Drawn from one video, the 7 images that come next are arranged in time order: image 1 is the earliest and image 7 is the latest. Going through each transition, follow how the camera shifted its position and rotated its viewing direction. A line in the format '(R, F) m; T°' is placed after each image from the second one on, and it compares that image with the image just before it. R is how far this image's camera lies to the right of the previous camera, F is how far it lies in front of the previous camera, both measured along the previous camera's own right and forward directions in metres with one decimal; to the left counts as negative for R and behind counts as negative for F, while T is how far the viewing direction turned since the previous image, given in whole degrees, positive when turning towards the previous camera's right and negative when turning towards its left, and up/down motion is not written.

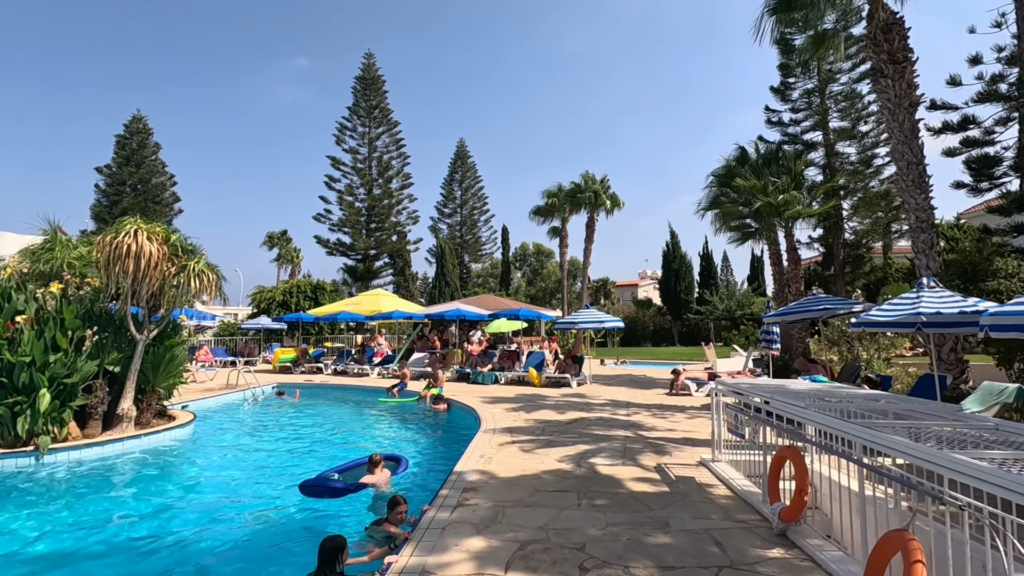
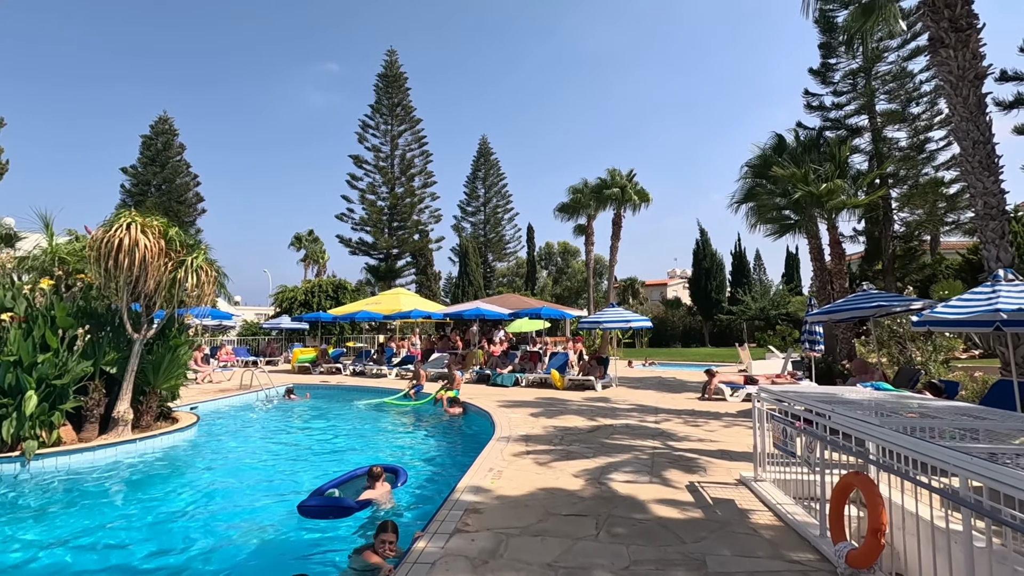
(+0.2, +0.6) m; -3°
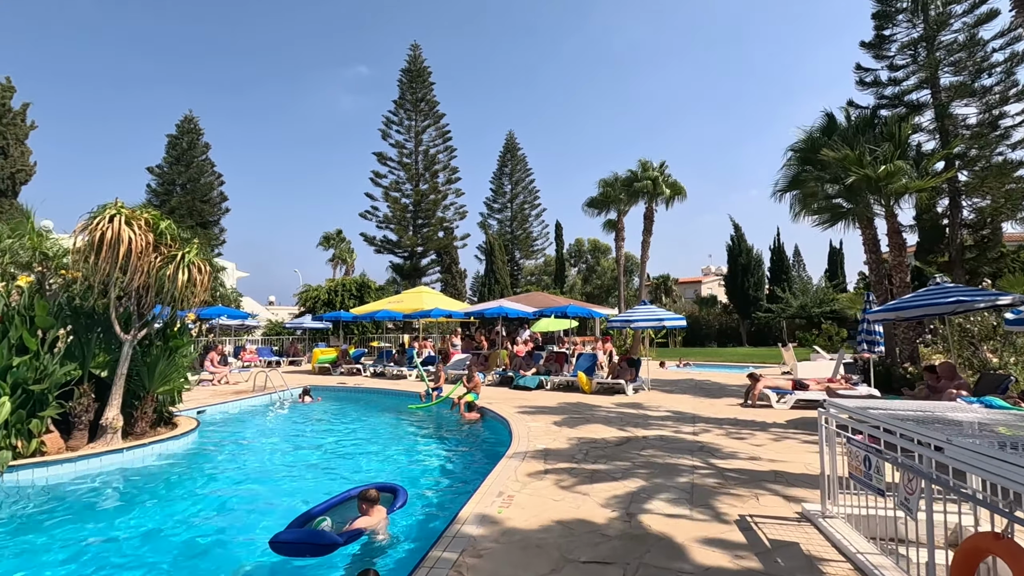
(+0.2, +0.8) m; -3°
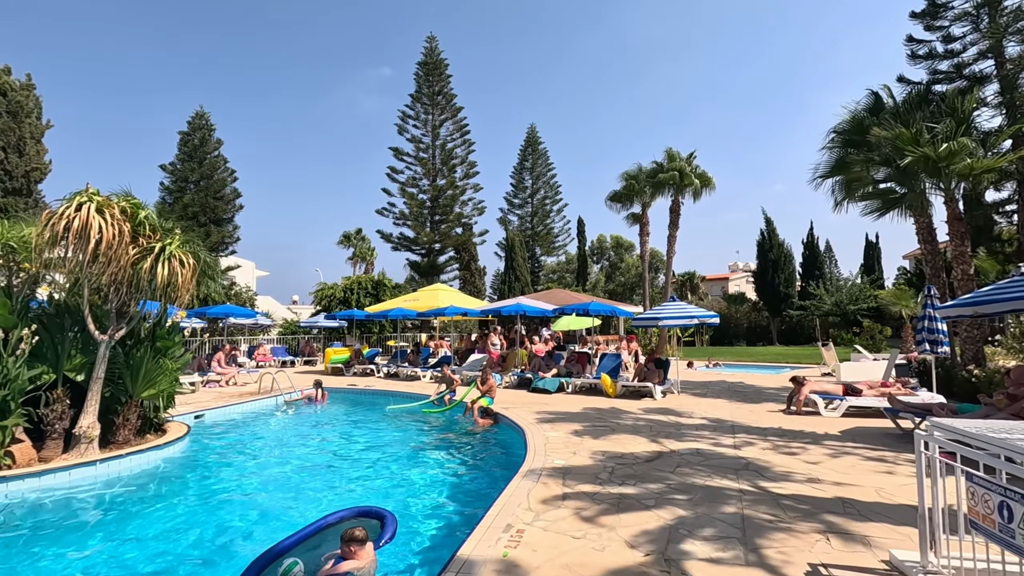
(+0.1, +0.8) m; -2°
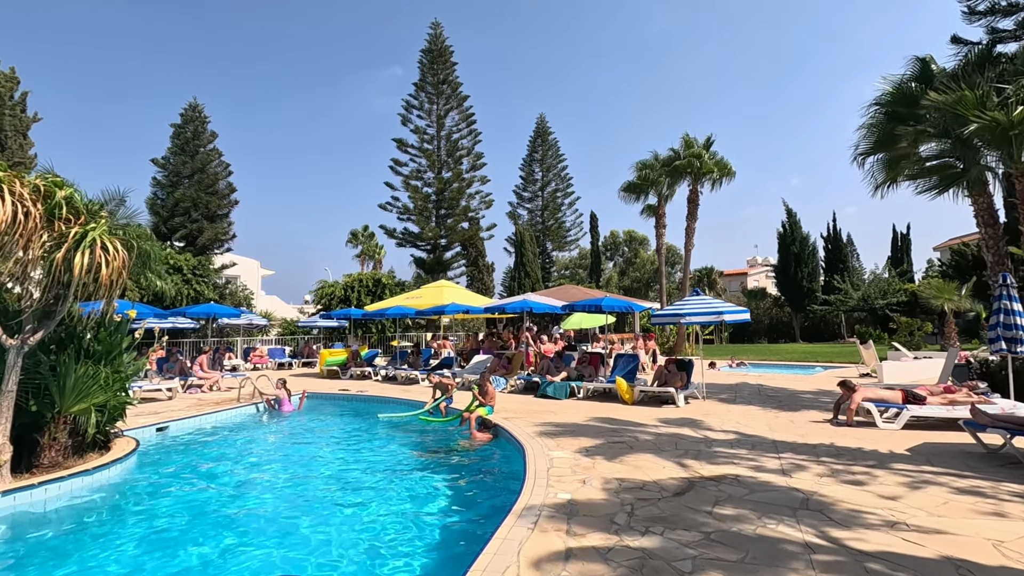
(+0.2, +1.1) m; -2°
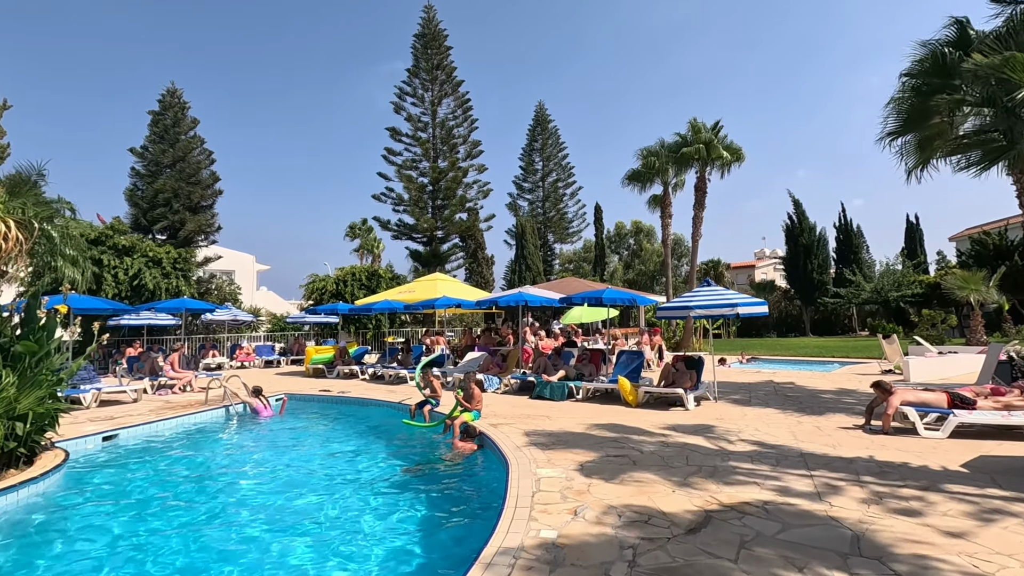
(+0.2, +0.9) m; -1°
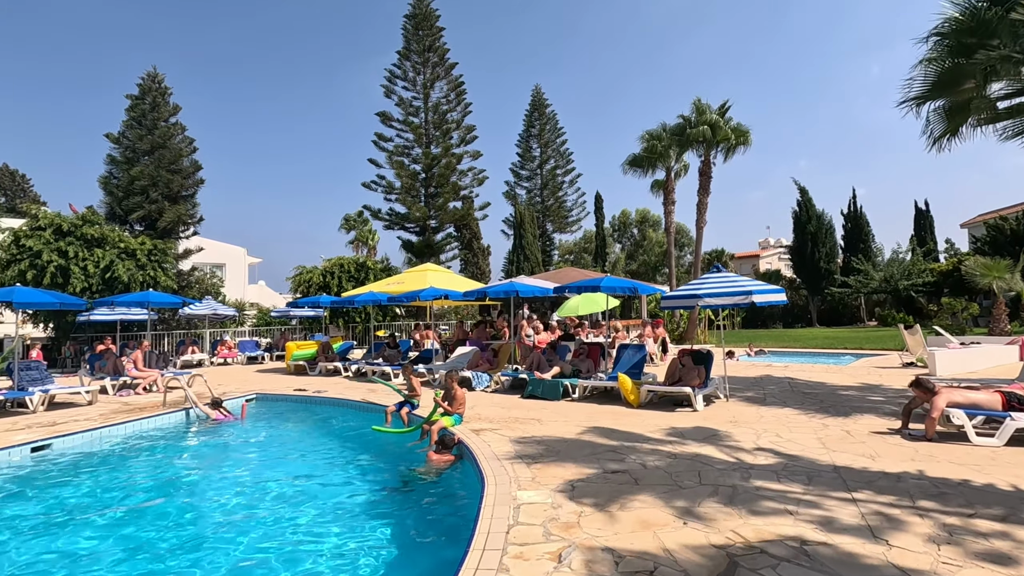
(+0.2, +0.9) m; 0°
